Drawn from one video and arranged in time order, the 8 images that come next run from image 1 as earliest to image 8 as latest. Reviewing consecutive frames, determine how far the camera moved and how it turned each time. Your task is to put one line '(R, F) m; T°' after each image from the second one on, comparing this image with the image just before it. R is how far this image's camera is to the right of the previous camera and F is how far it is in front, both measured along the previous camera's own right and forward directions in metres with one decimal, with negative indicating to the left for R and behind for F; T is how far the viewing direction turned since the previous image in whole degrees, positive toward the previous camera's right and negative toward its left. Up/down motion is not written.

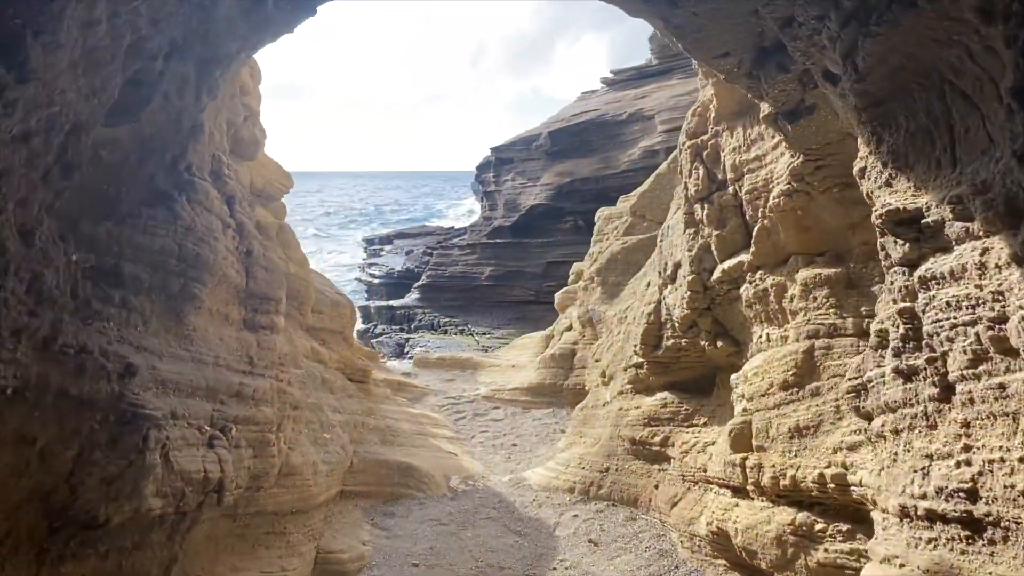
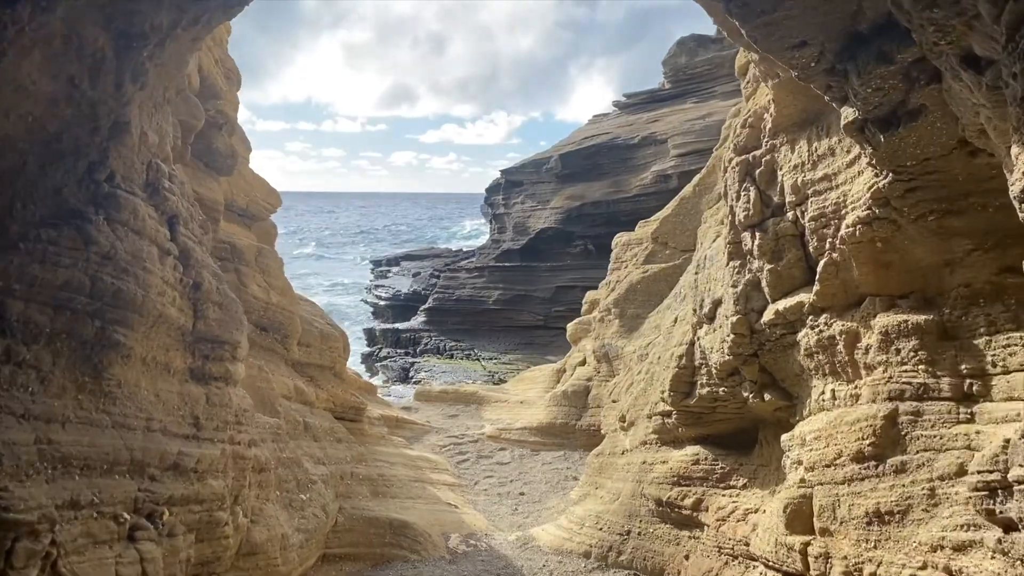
(0.0, +1.6) m; -1°
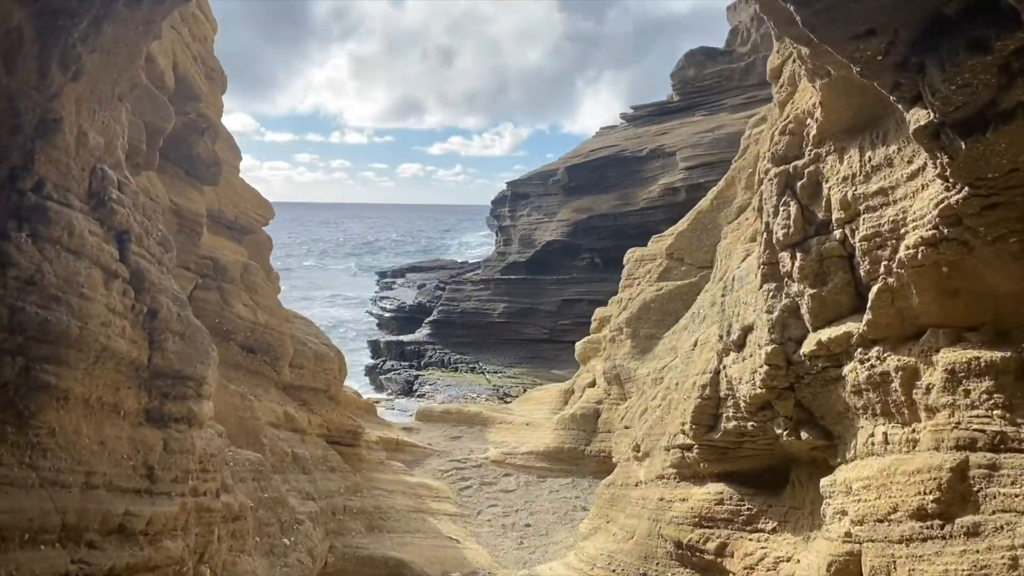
(0.0, +0.9) m; 0°
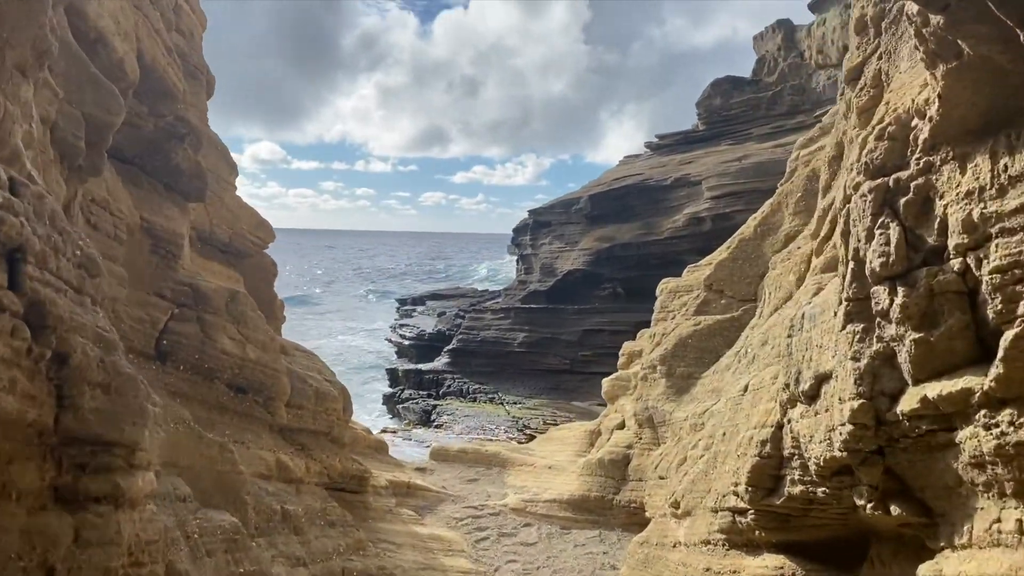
(-0.1, +1.4) m; -1°
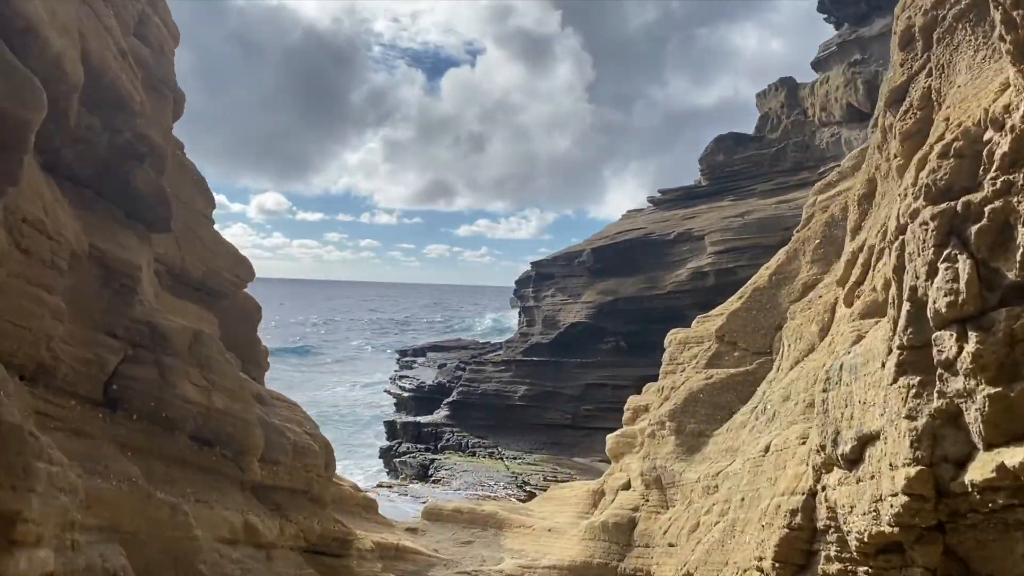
(0.0, +0.9) m; 0°
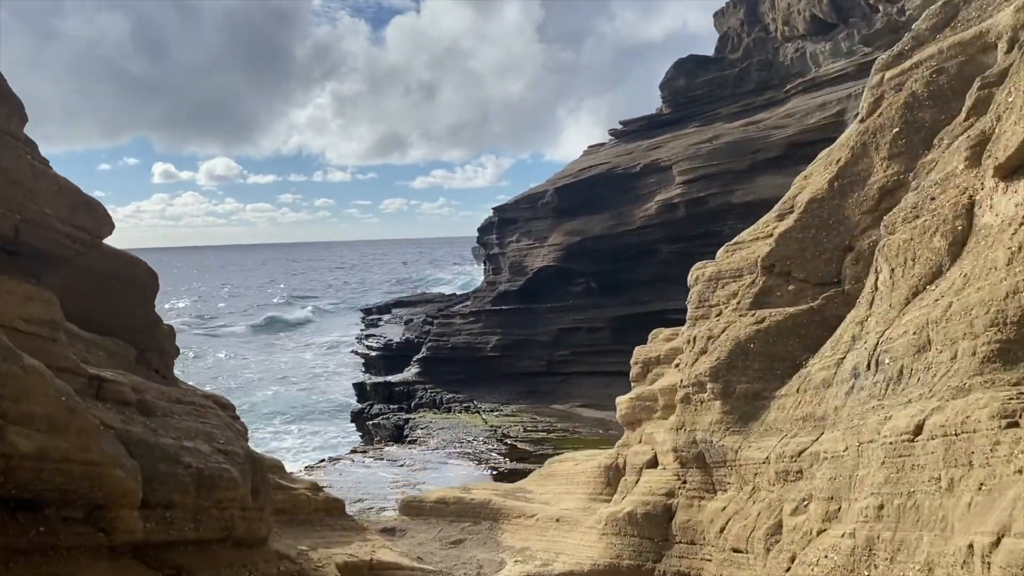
(-0.3, +3.7) m; +2°
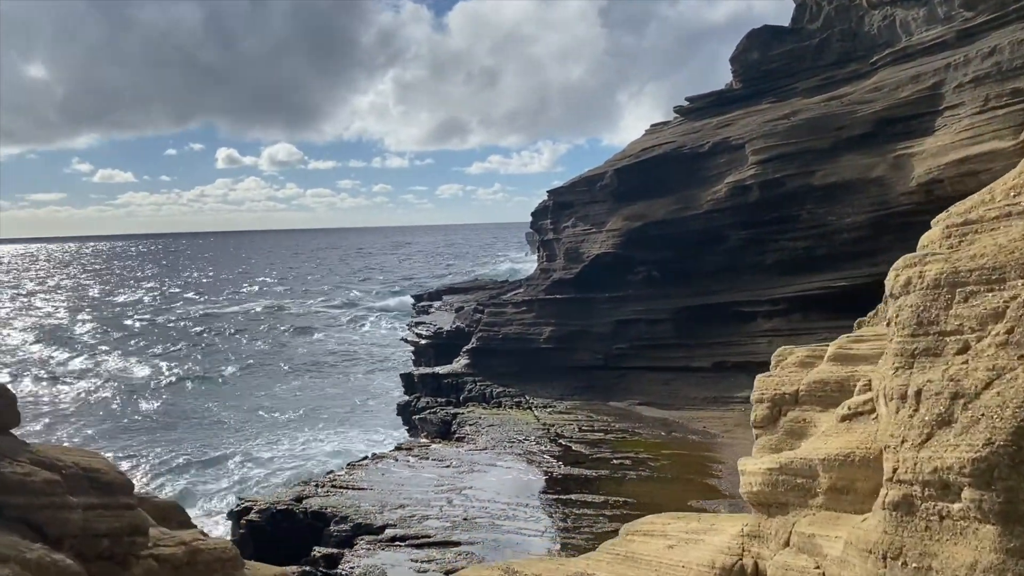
(-0.2, +5.2) m; -4°
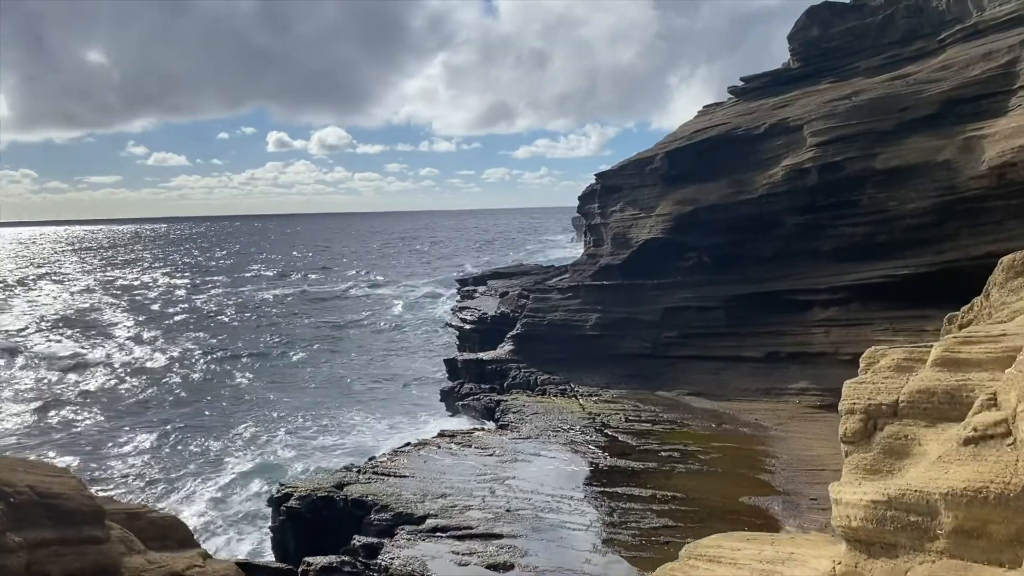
(0.0, +1.5) m; -3°
